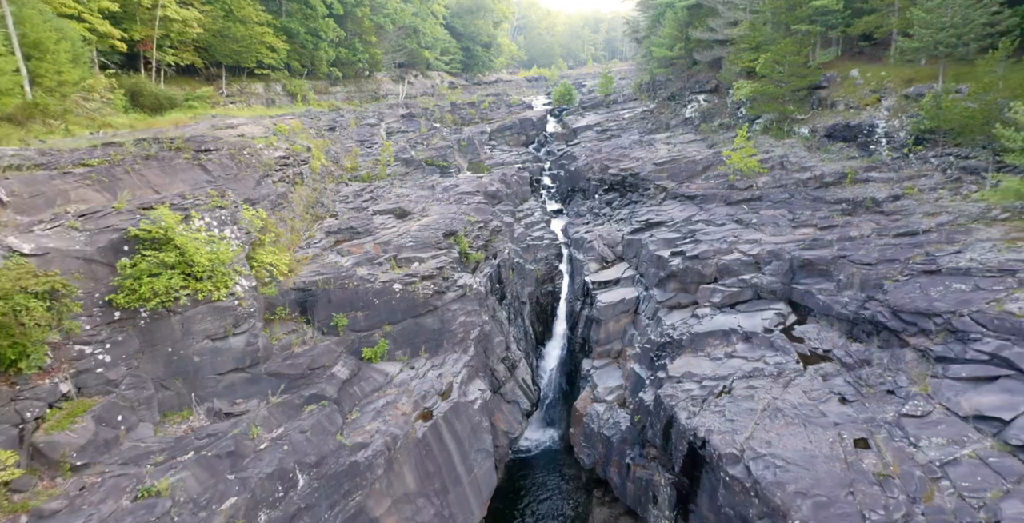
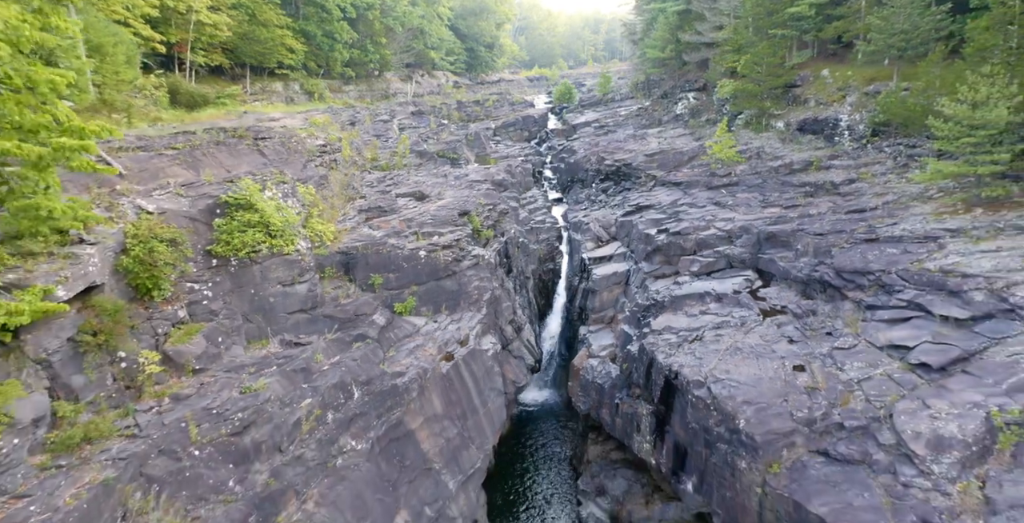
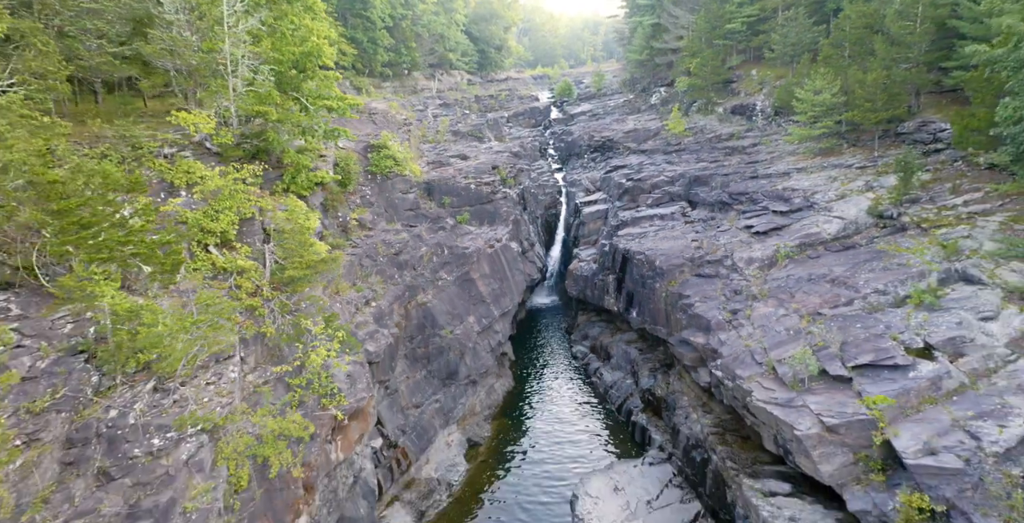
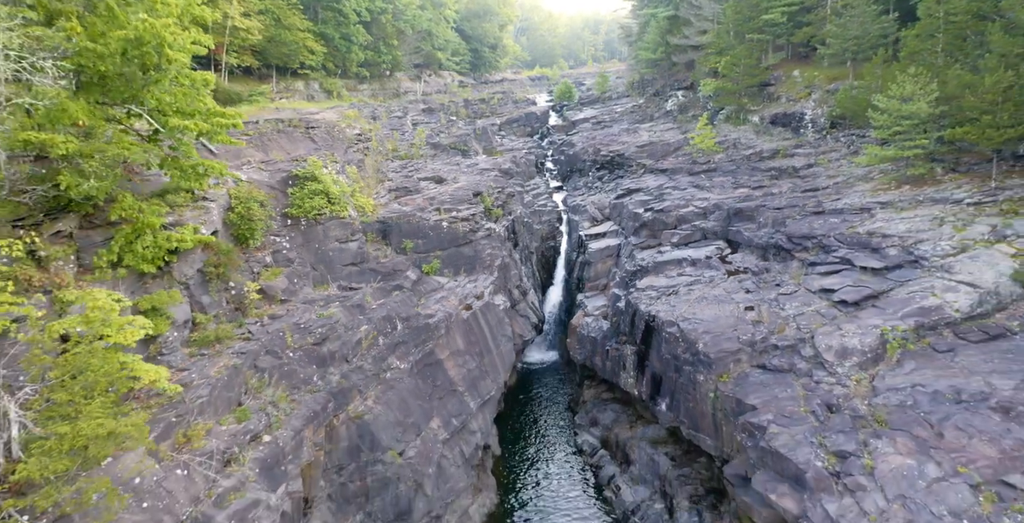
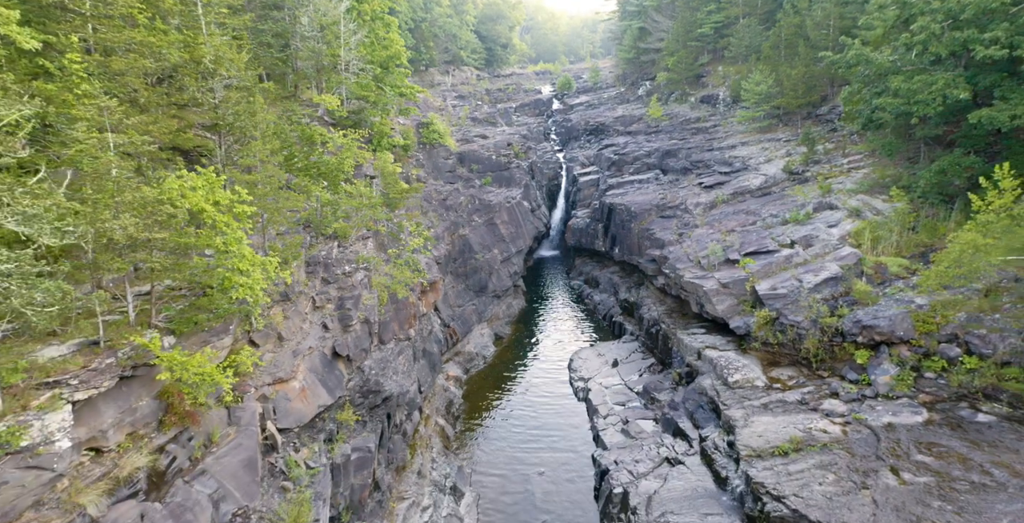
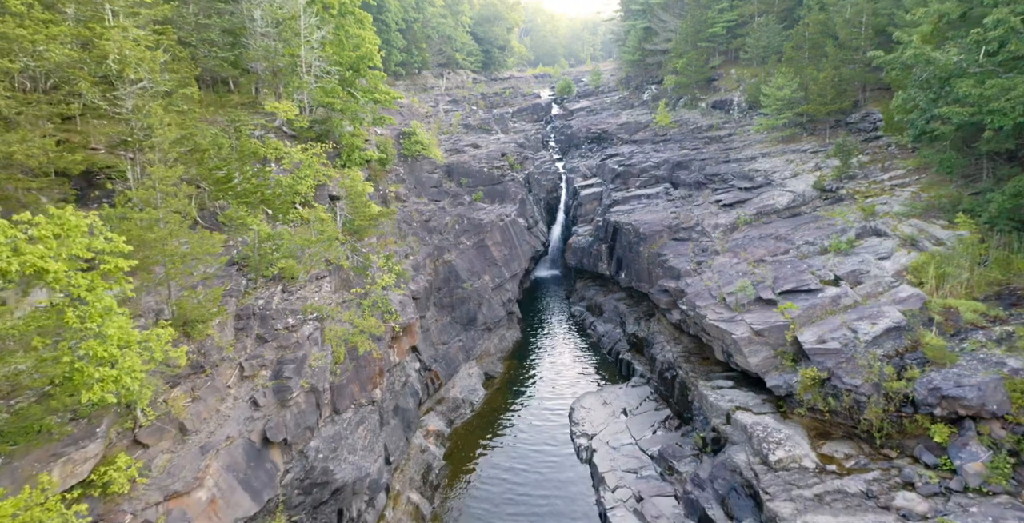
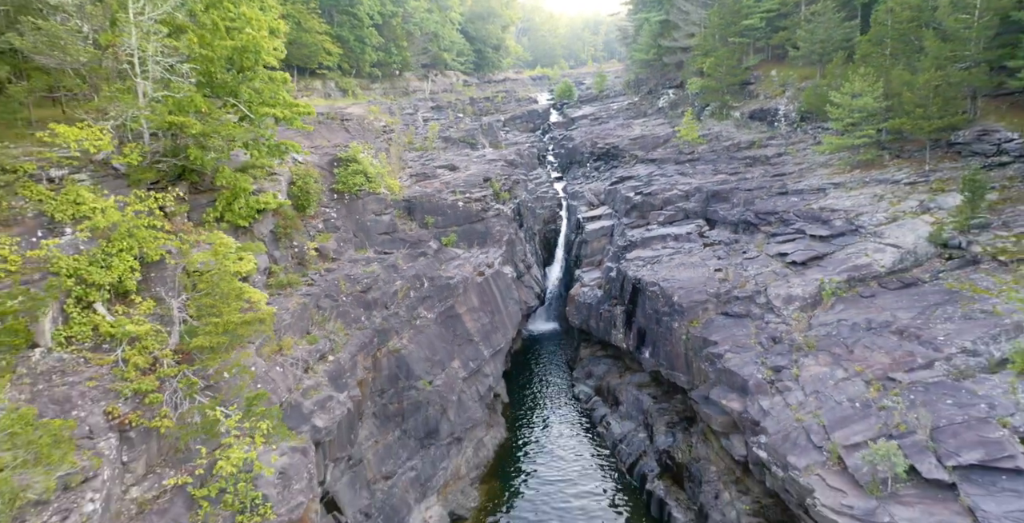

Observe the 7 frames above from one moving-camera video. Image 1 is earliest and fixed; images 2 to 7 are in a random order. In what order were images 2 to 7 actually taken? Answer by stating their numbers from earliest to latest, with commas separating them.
2, 4, 7, 3, 6, 5
